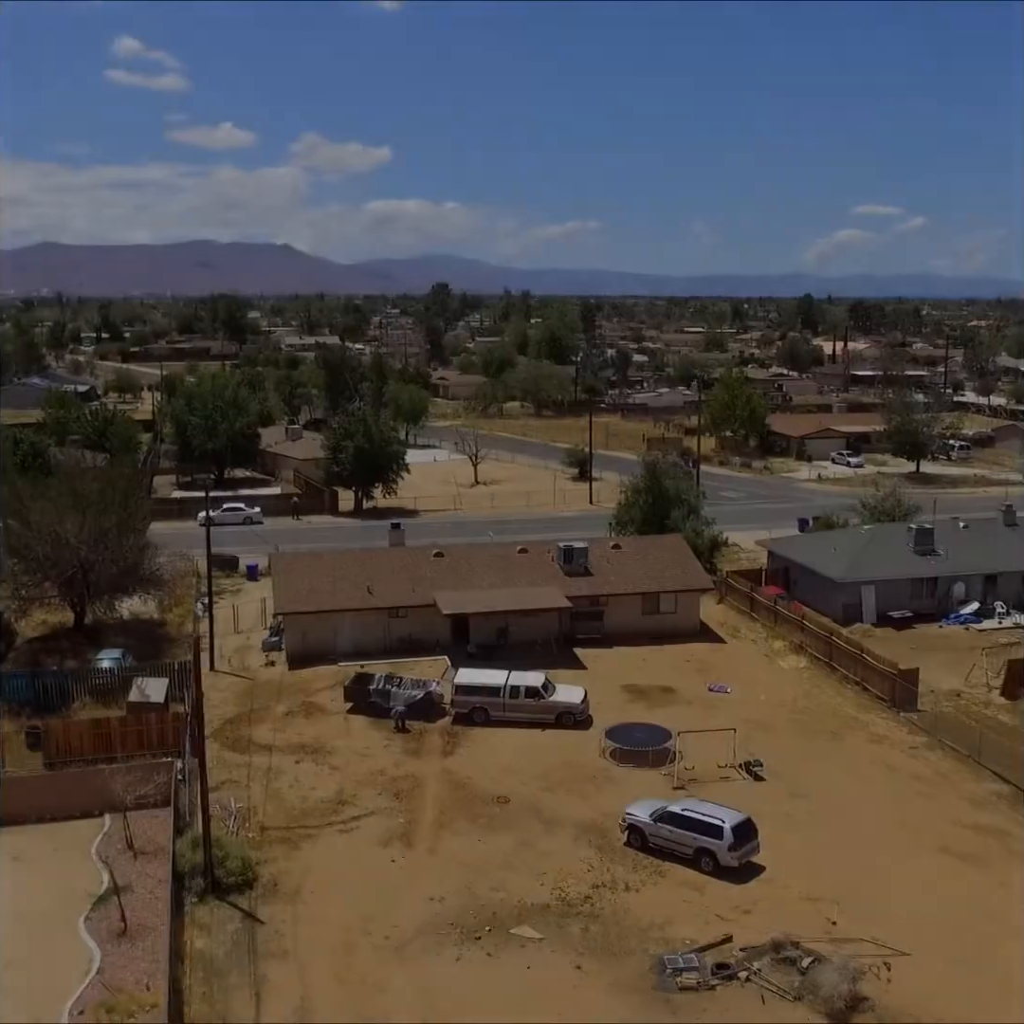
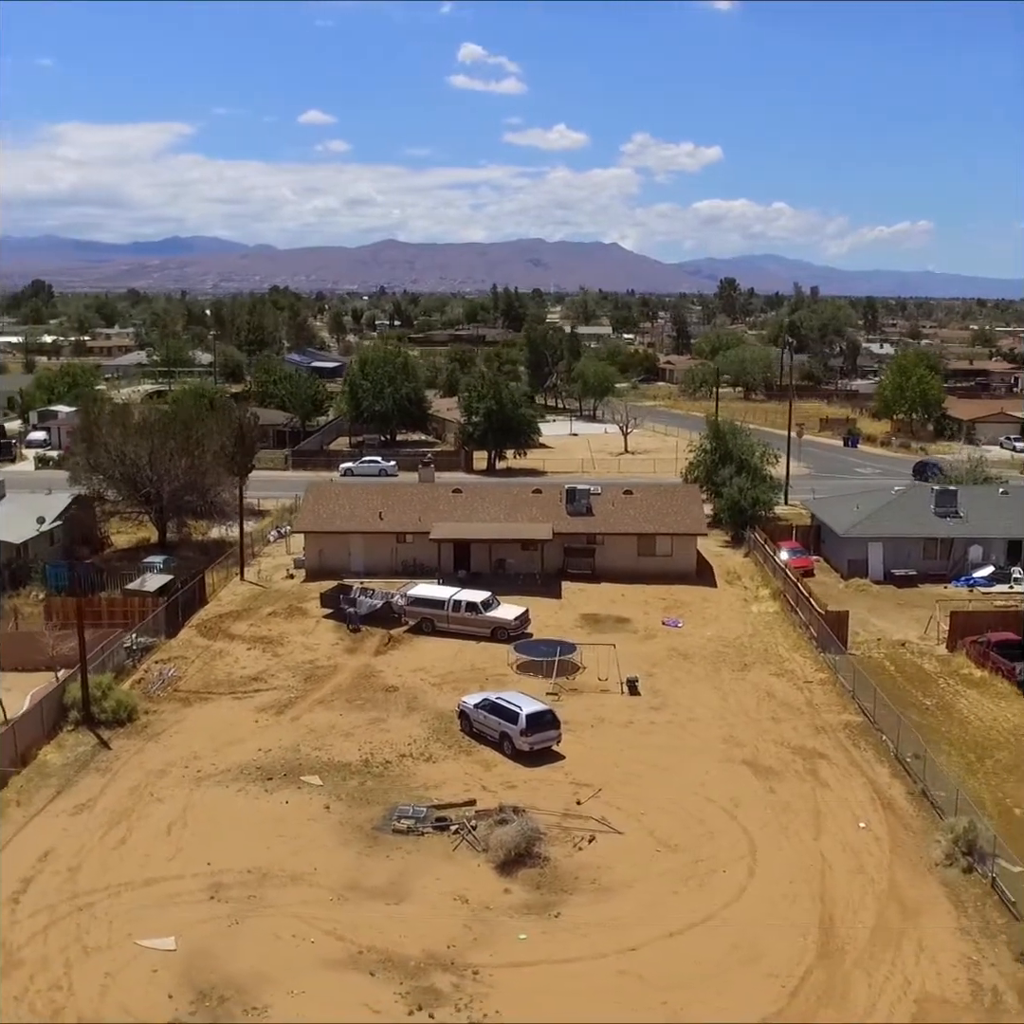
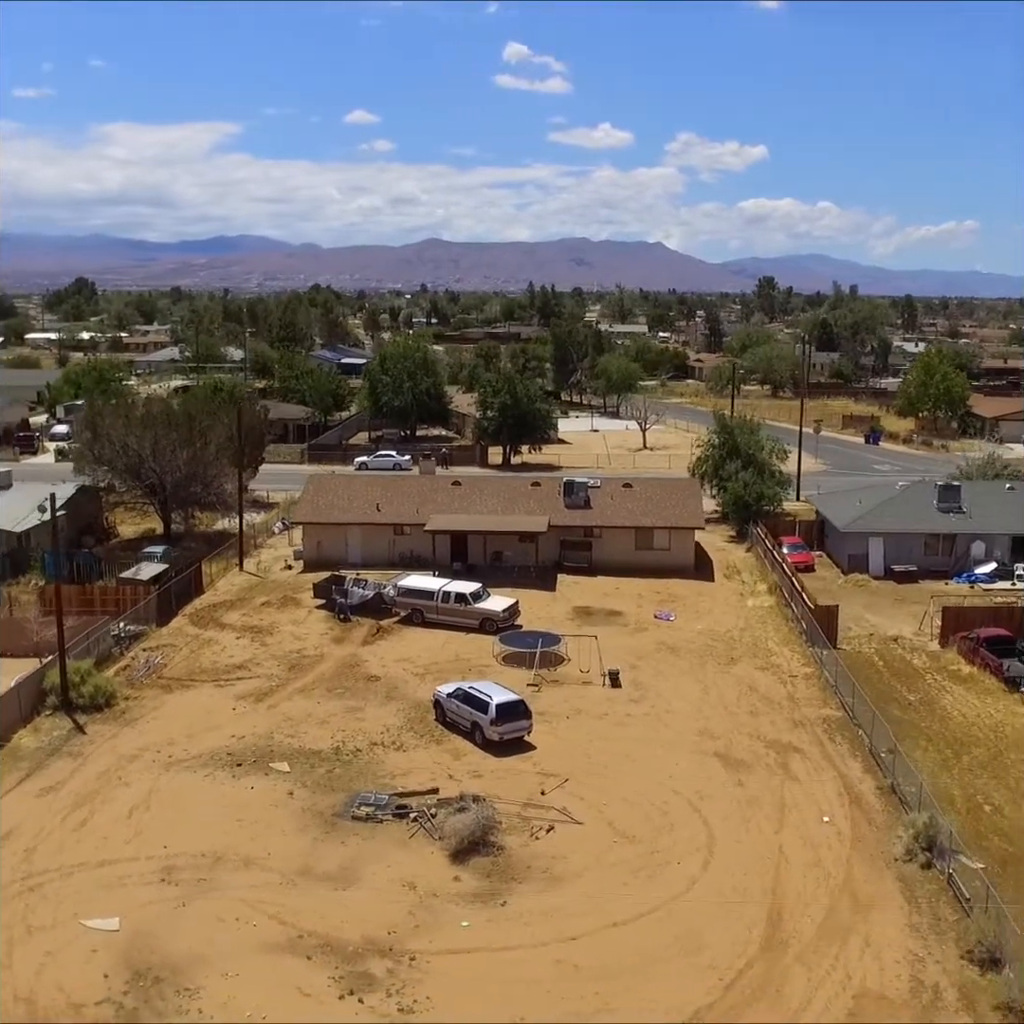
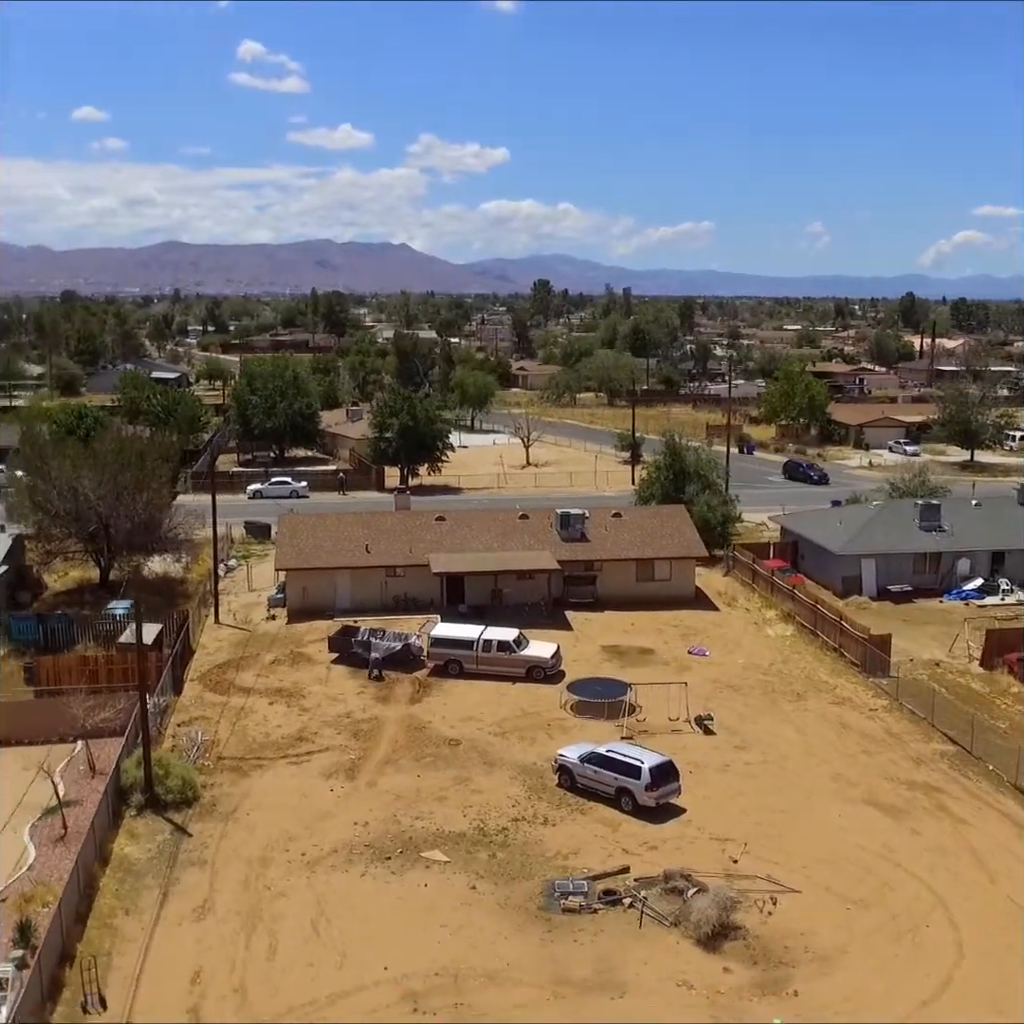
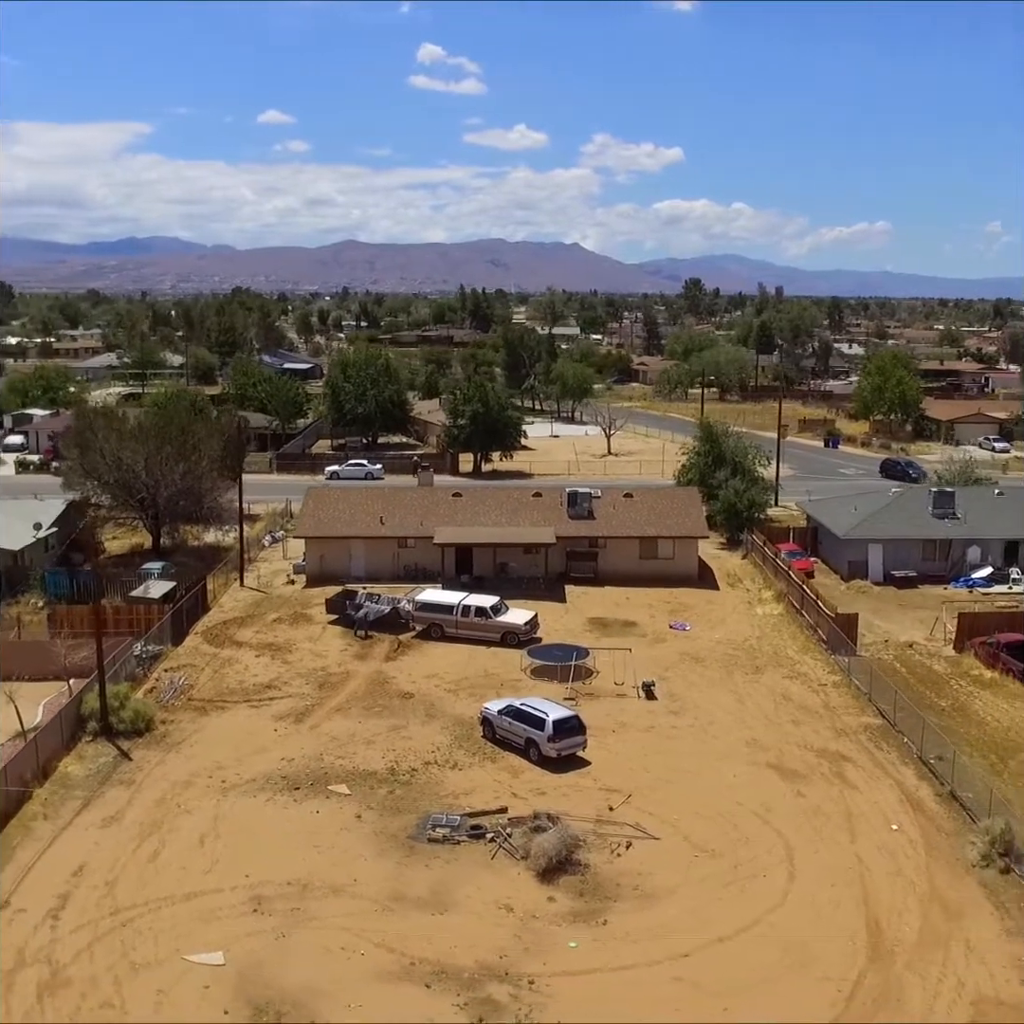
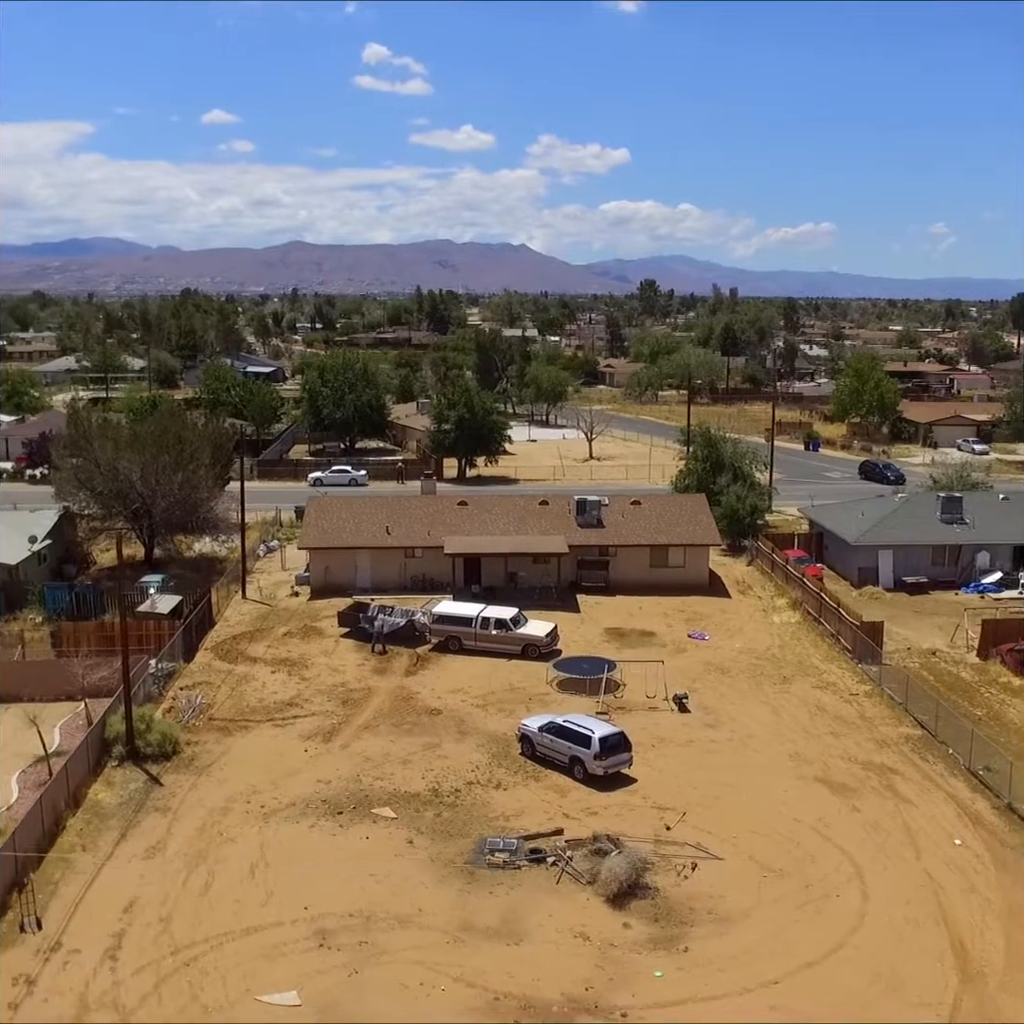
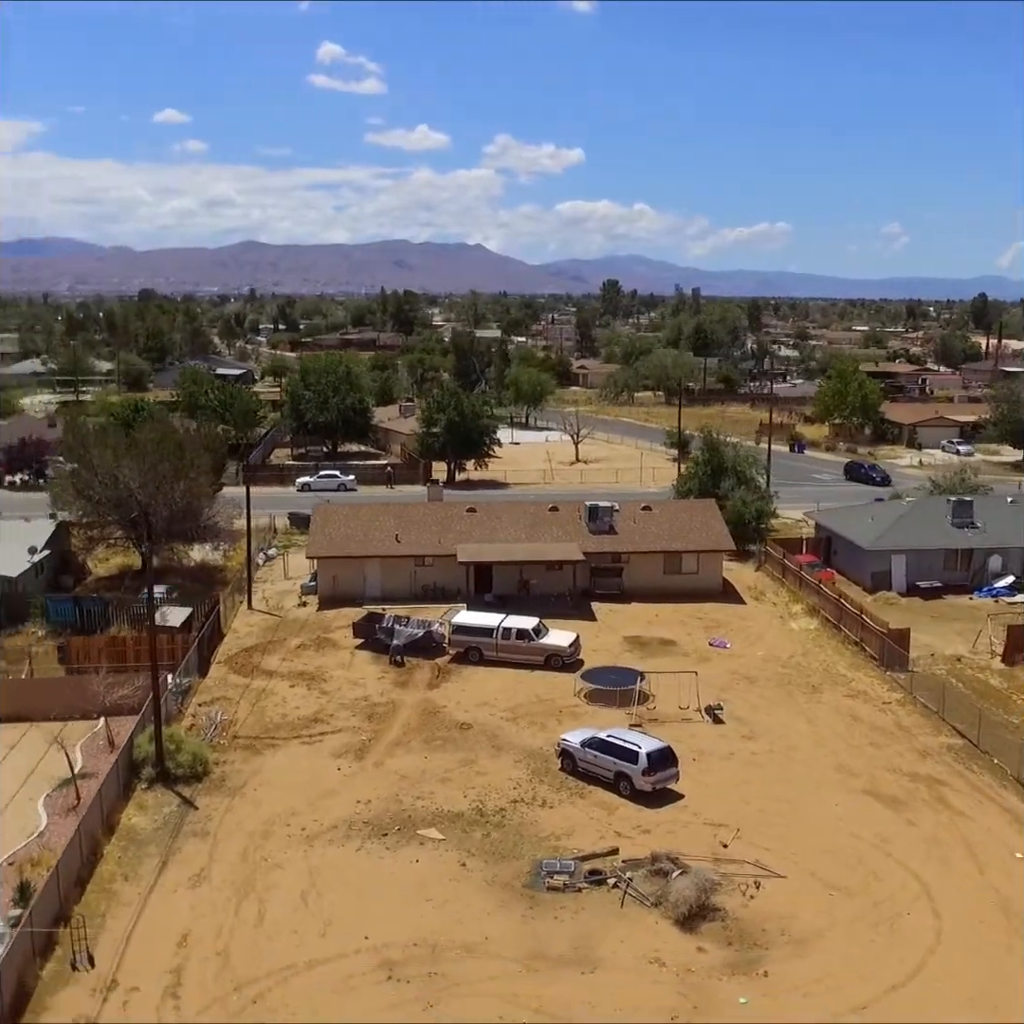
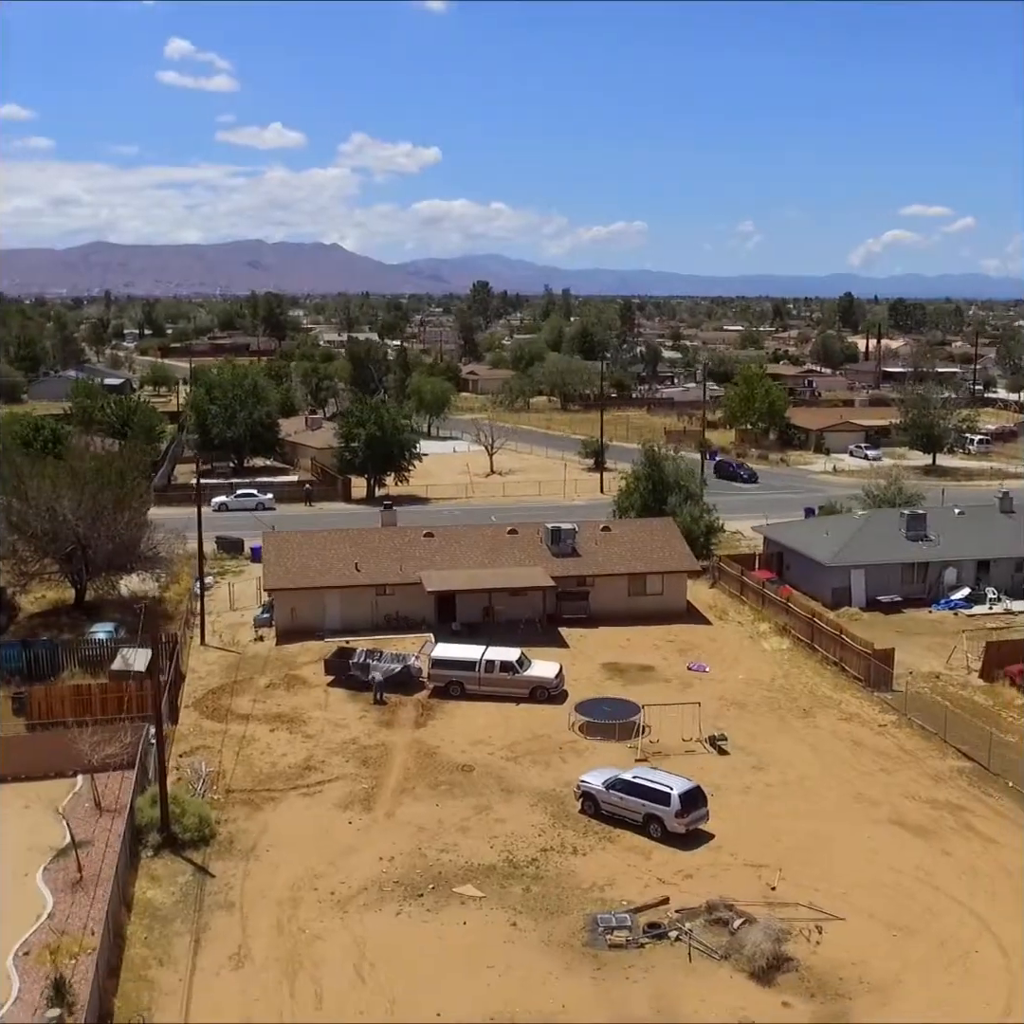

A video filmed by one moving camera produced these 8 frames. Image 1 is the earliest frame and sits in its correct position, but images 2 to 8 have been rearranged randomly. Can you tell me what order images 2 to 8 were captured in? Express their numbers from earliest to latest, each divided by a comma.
8, 4, 7, 6, 5, 2, 3
